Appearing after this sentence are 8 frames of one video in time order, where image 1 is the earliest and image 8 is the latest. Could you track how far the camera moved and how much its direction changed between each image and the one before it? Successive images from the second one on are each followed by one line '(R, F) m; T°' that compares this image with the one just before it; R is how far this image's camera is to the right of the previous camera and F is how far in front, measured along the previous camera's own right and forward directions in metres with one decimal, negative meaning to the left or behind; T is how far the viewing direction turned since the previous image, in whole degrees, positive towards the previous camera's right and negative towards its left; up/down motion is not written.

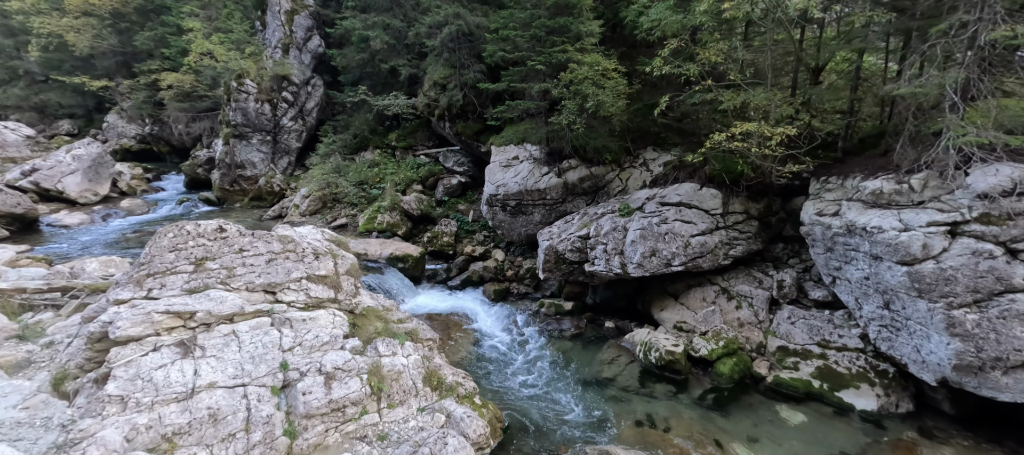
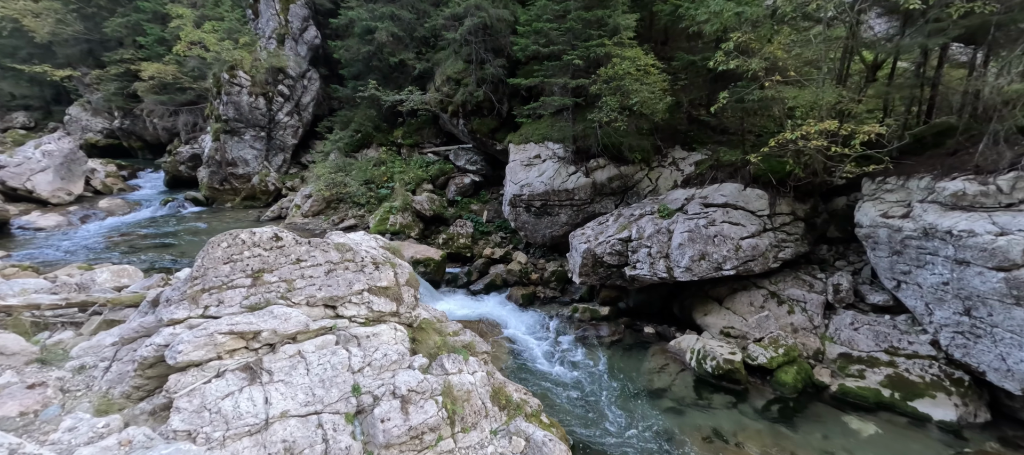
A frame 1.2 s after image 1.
(-1.3, +0.6) m; +3°
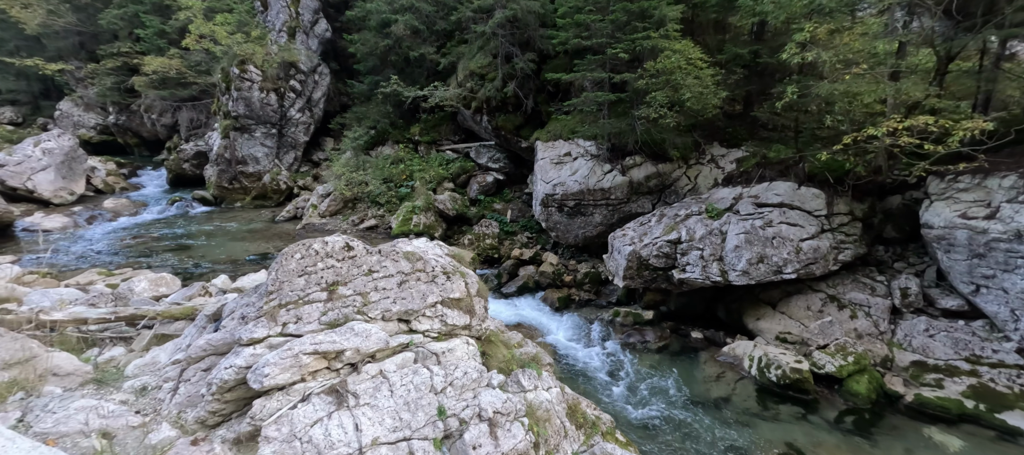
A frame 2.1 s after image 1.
(-1.0, +0.5) m; +1°
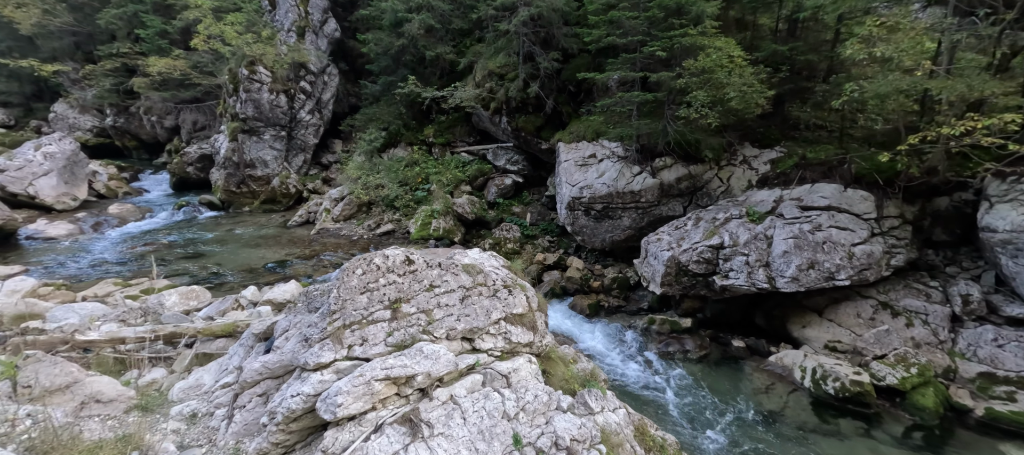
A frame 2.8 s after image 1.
(-0.8, +0.4) m; 0°
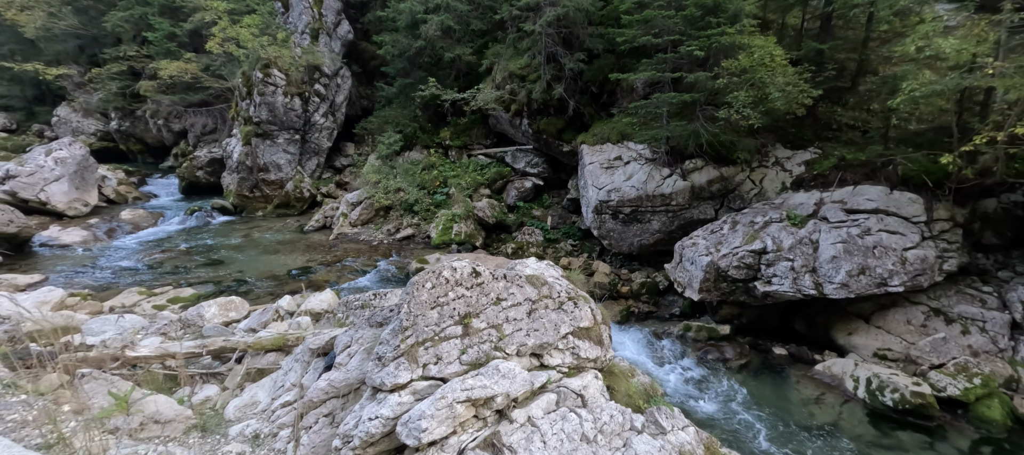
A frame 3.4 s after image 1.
(-0.7, +0.3) m; 0°
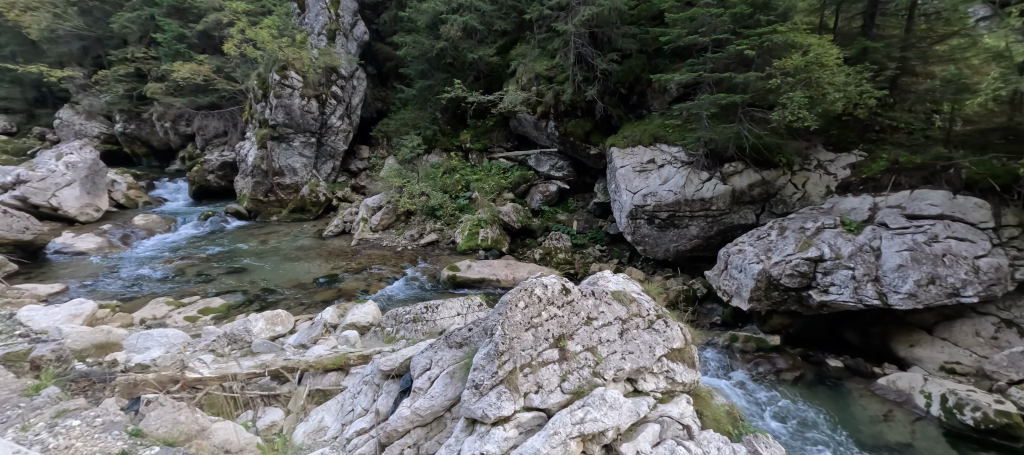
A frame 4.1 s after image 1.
(-0.8, +0.4) m; 0°
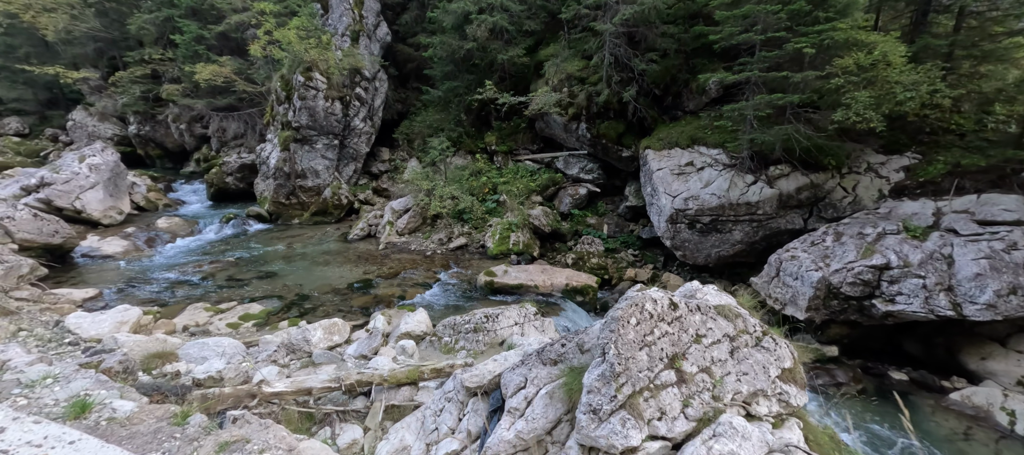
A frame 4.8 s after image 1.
(-0.8, +0.3) m; -1°
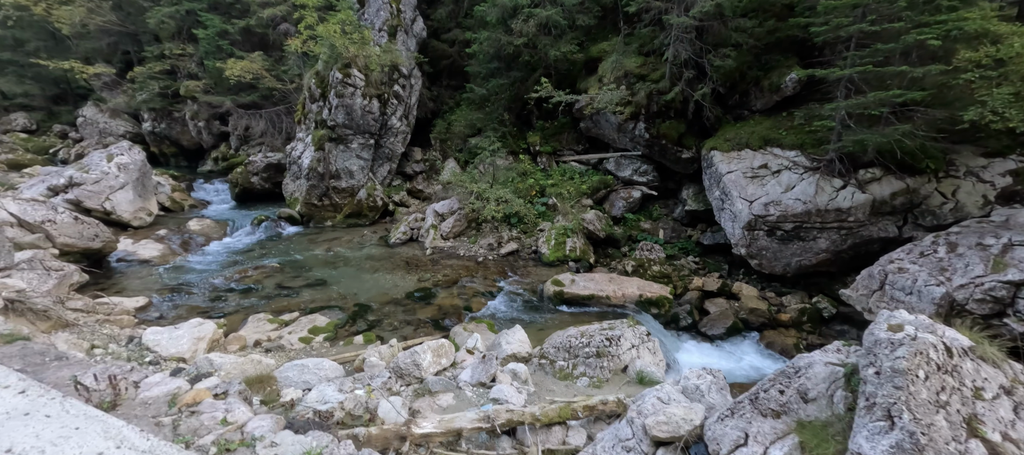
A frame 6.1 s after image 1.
(-1.5, +0.8) m; 0°
